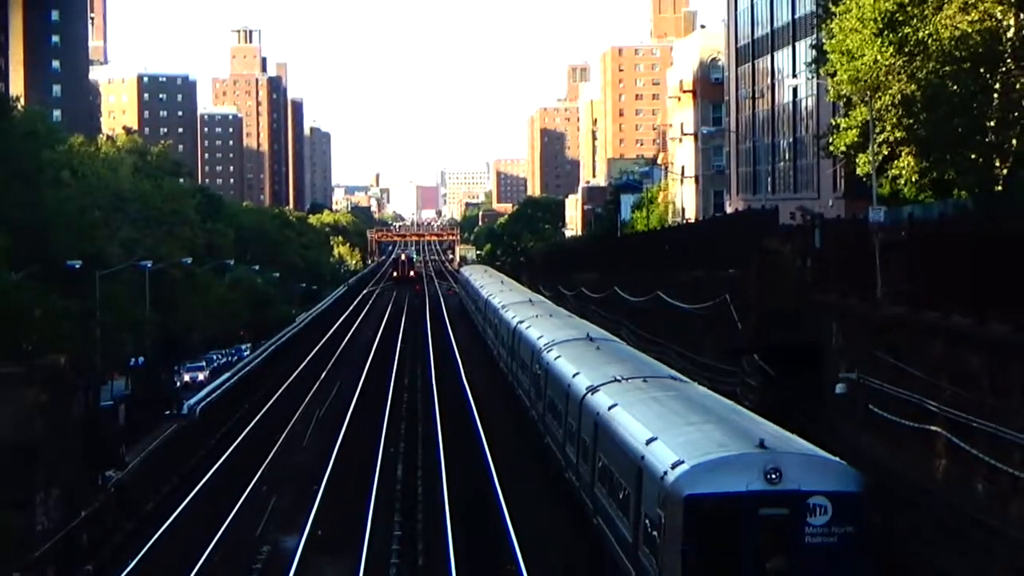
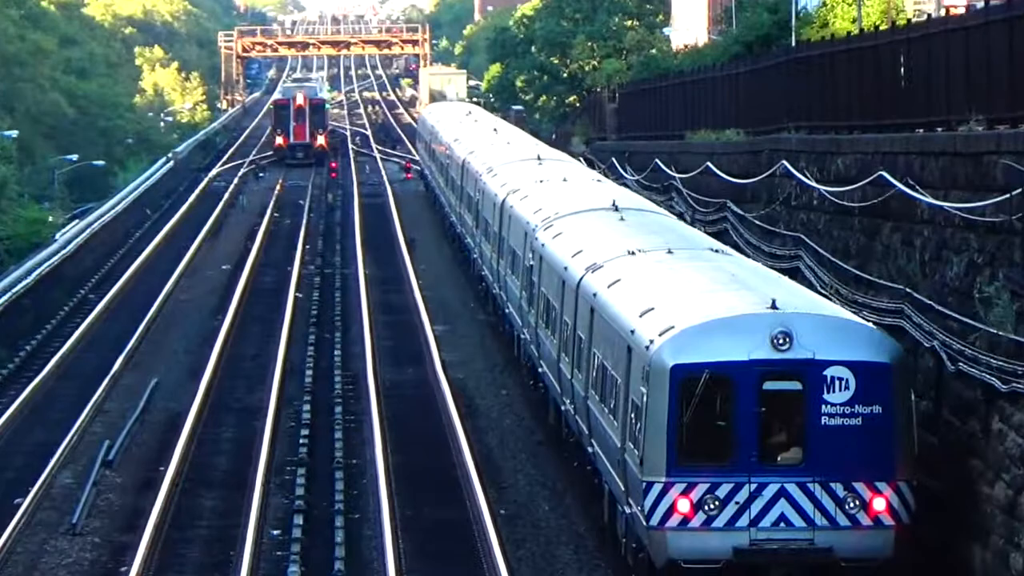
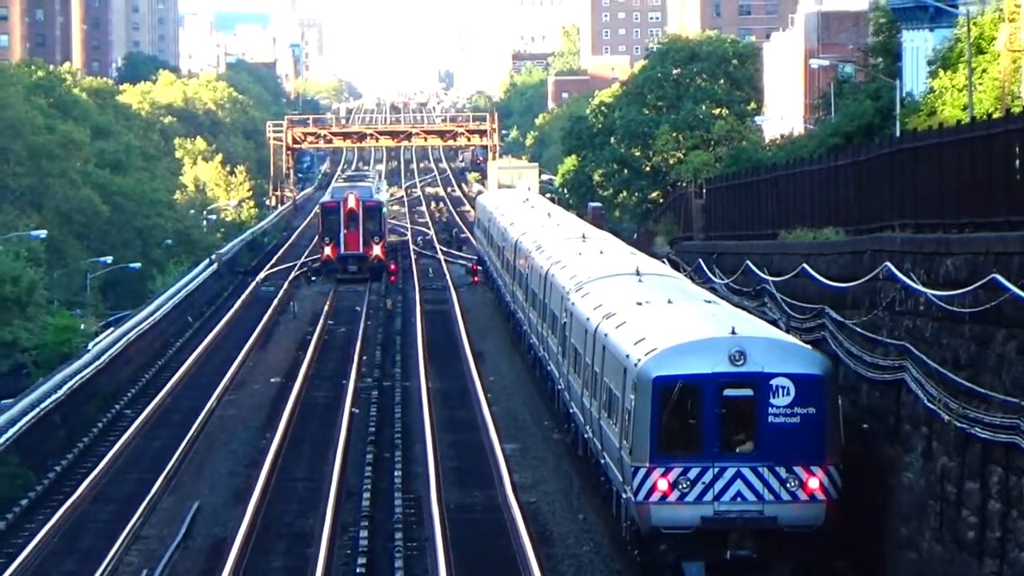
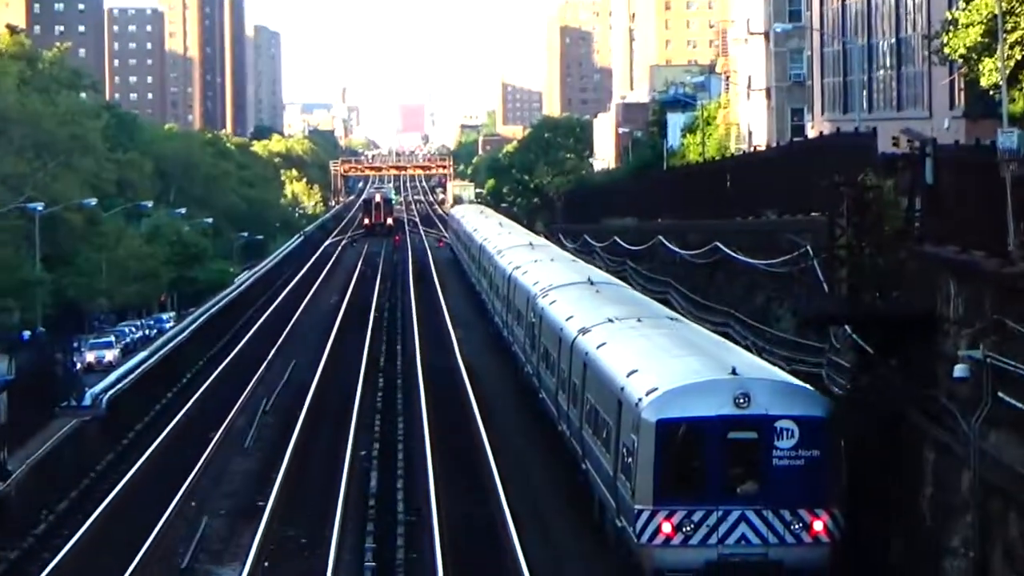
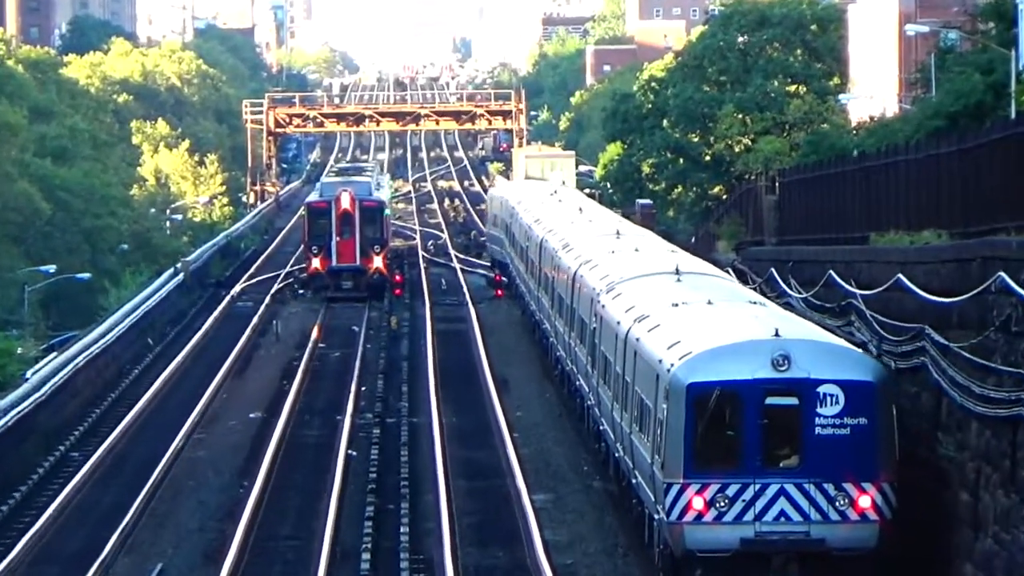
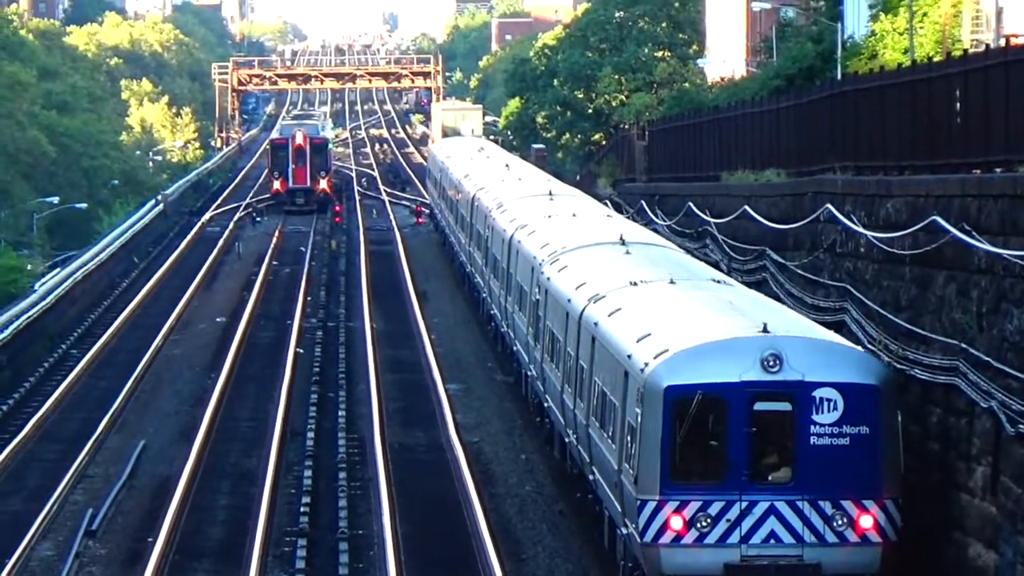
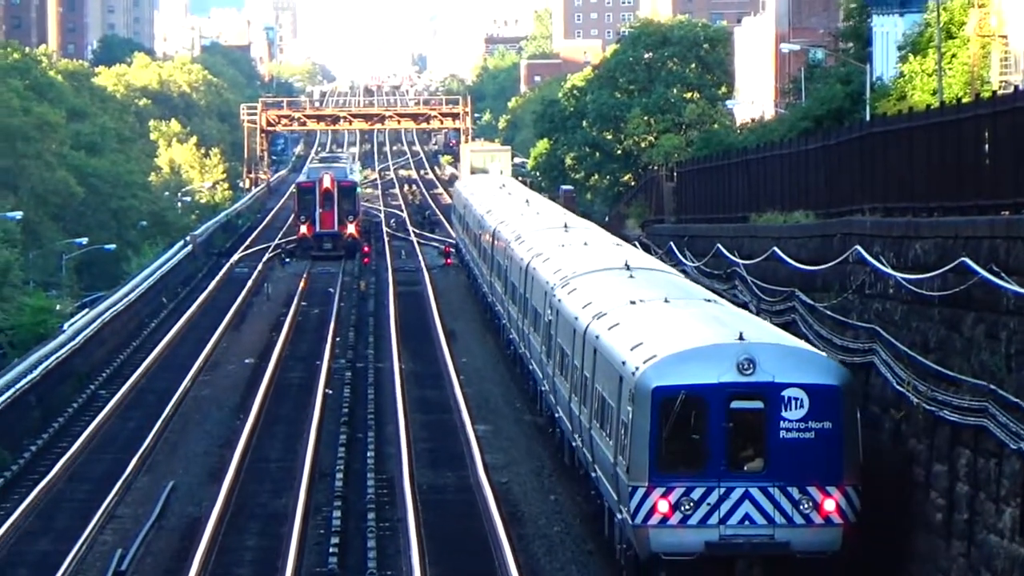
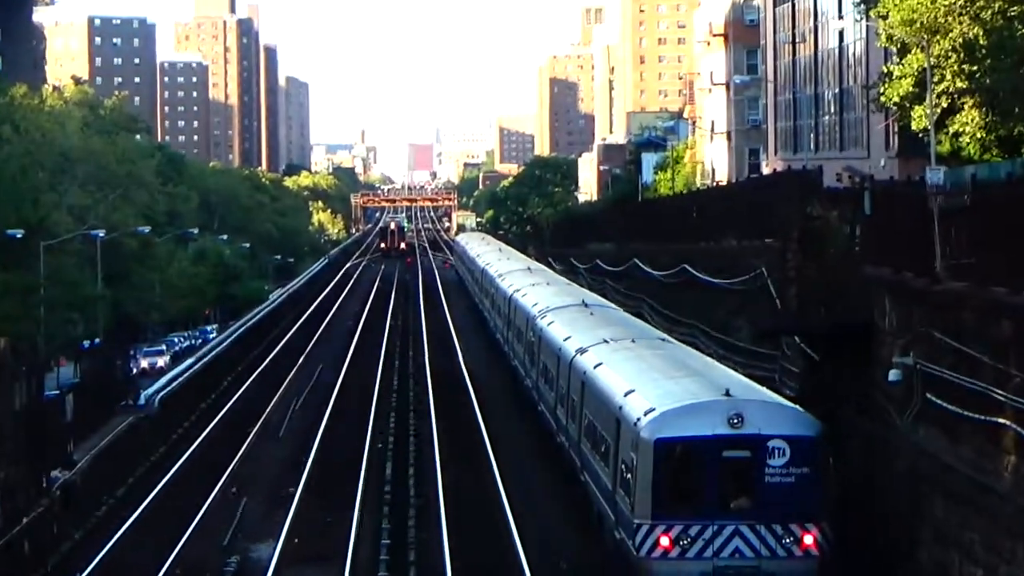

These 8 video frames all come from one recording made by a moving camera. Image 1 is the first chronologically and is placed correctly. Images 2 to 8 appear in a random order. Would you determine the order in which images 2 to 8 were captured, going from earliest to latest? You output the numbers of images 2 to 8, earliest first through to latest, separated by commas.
8, 4, 2, 6, 7, 3, 5
